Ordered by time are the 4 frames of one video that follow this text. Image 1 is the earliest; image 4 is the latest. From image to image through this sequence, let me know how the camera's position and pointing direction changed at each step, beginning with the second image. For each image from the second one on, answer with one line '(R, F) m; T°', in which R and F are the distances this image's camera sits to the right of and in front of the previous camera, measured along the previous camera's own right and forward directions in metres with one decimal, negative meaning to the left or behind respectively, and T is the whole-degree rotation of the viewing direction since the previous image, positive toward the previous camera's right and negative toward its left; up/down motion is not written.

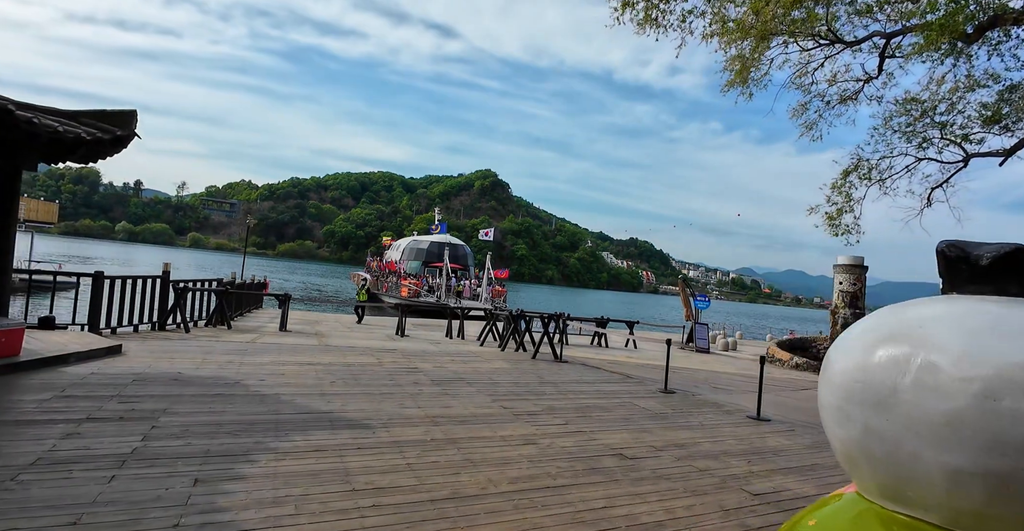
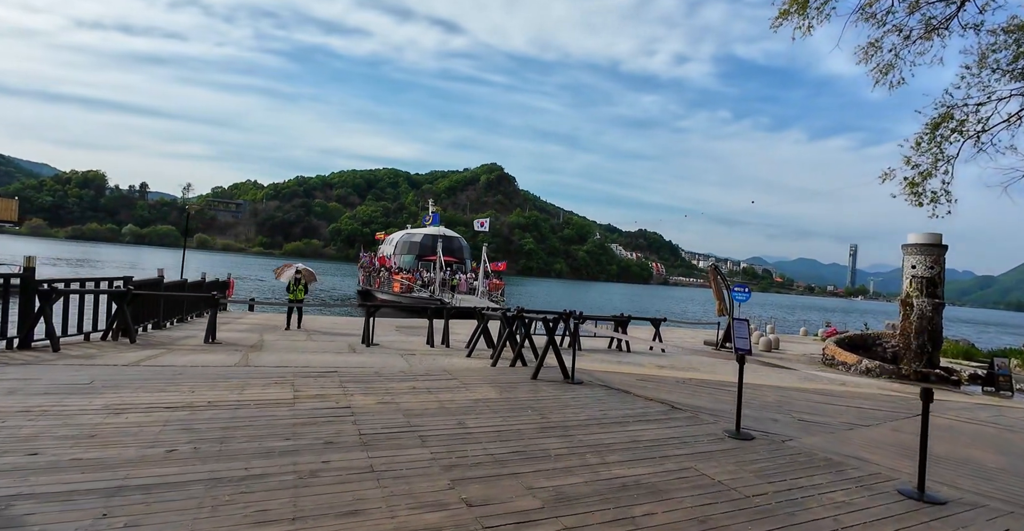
(+0.3, +3.4) m; -1°
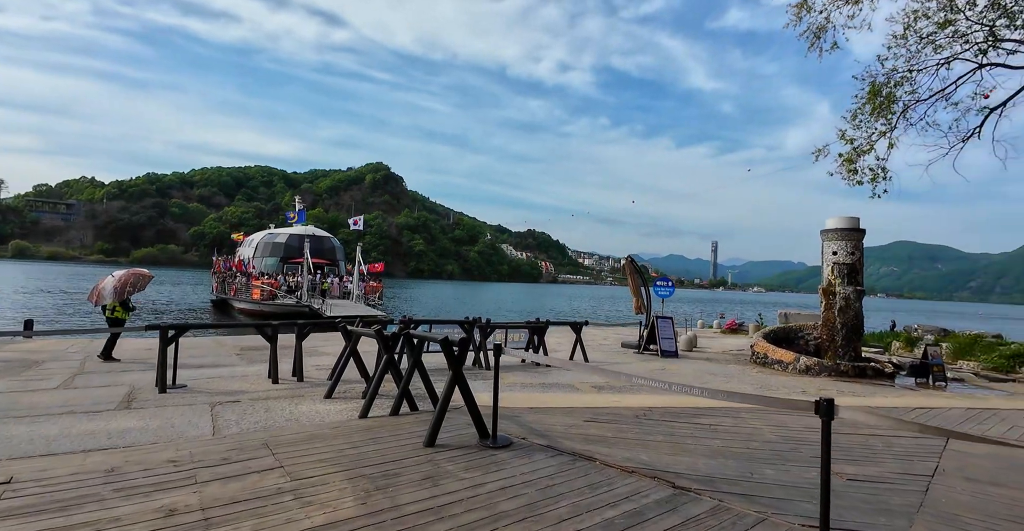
(+0.1, +3.4) m; +11°
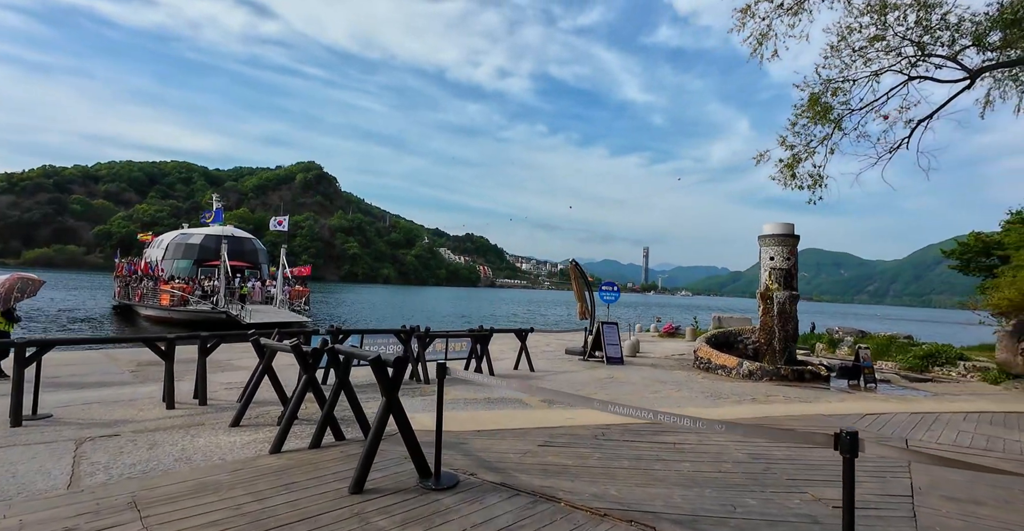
(-0.1, +0.8) m; +6°
